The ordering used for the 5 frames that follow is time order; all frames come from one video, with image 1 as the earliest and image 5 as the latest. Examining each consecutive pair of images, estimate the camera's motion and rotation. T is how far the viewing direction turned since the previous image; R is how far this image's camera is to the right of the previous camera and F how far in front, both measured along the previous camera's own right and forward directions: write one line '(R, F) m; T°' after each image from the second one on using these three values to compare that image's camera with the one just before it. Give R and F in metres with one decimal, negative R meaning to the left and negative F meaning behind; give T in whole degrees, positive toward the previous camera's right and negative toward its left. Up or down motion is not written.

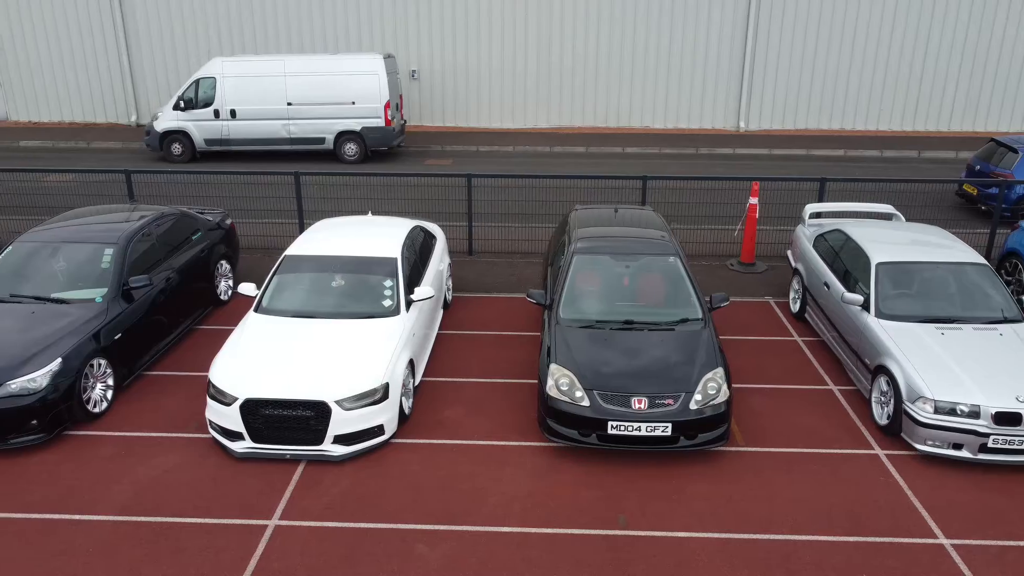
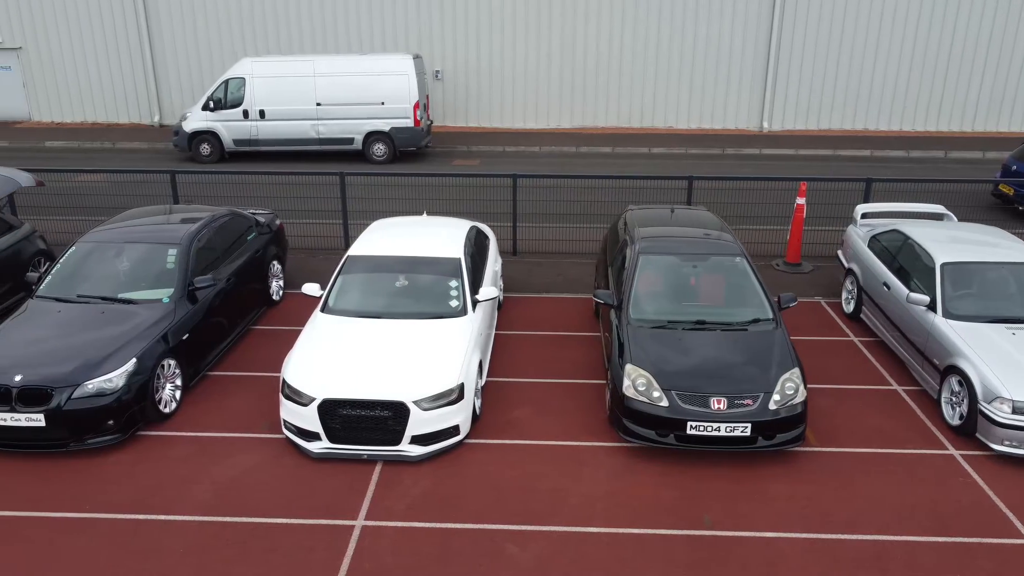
(-0.6, 0.0) m; 0°
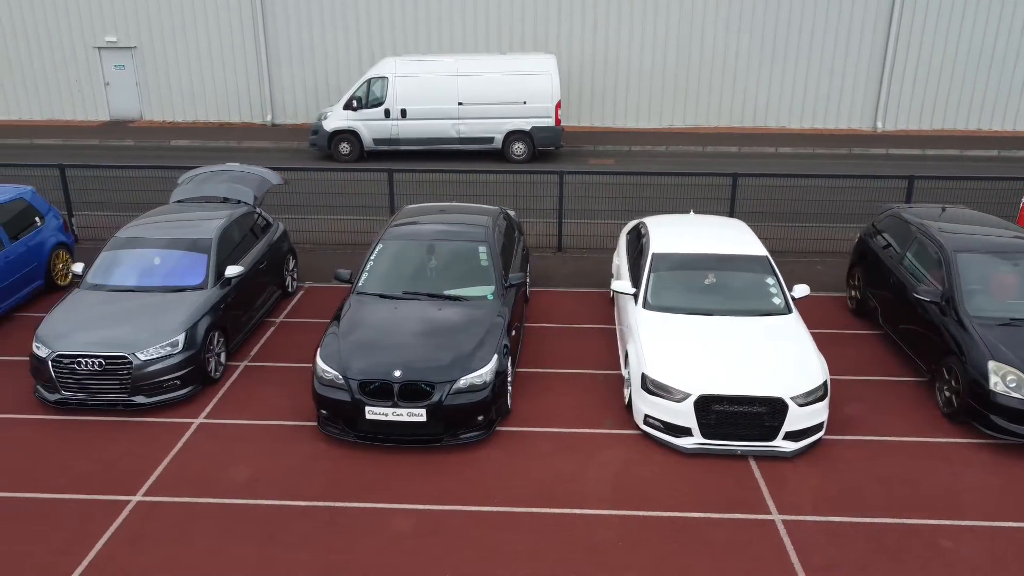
(-2.9, -0.1) m; 0°
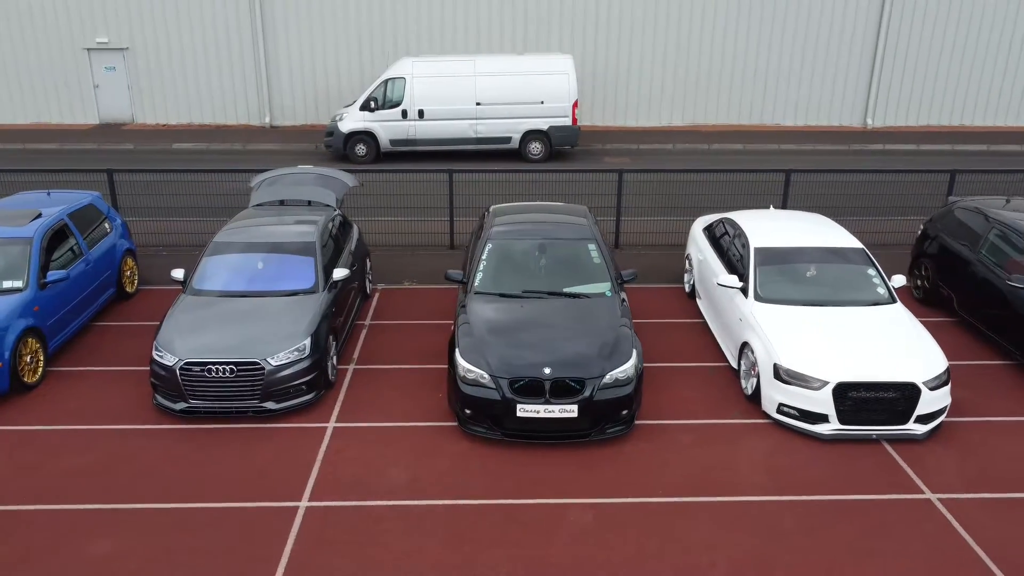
(-1.6, 0.0) m; +4°
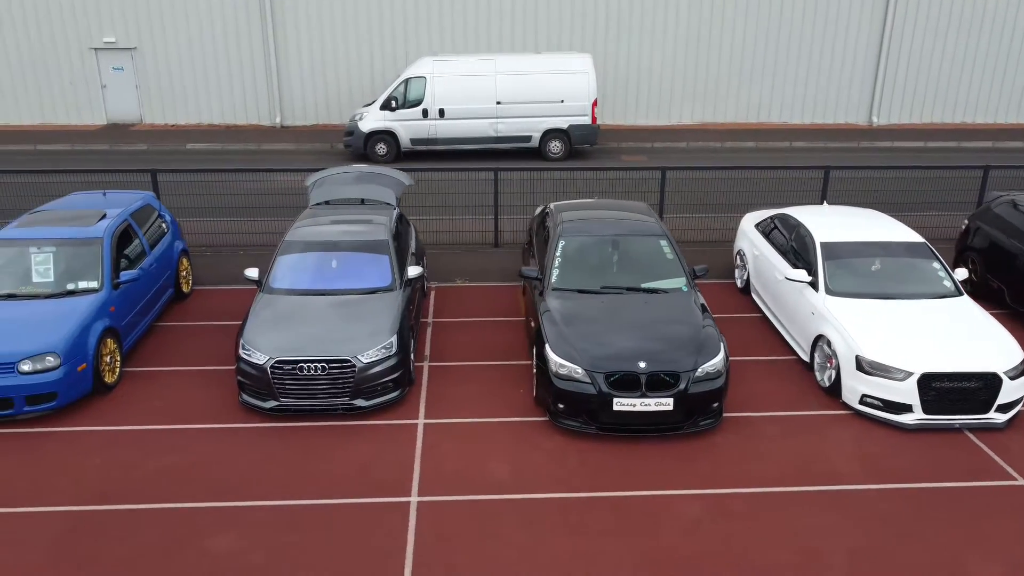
(-0.9, -0.1) m; +2°
